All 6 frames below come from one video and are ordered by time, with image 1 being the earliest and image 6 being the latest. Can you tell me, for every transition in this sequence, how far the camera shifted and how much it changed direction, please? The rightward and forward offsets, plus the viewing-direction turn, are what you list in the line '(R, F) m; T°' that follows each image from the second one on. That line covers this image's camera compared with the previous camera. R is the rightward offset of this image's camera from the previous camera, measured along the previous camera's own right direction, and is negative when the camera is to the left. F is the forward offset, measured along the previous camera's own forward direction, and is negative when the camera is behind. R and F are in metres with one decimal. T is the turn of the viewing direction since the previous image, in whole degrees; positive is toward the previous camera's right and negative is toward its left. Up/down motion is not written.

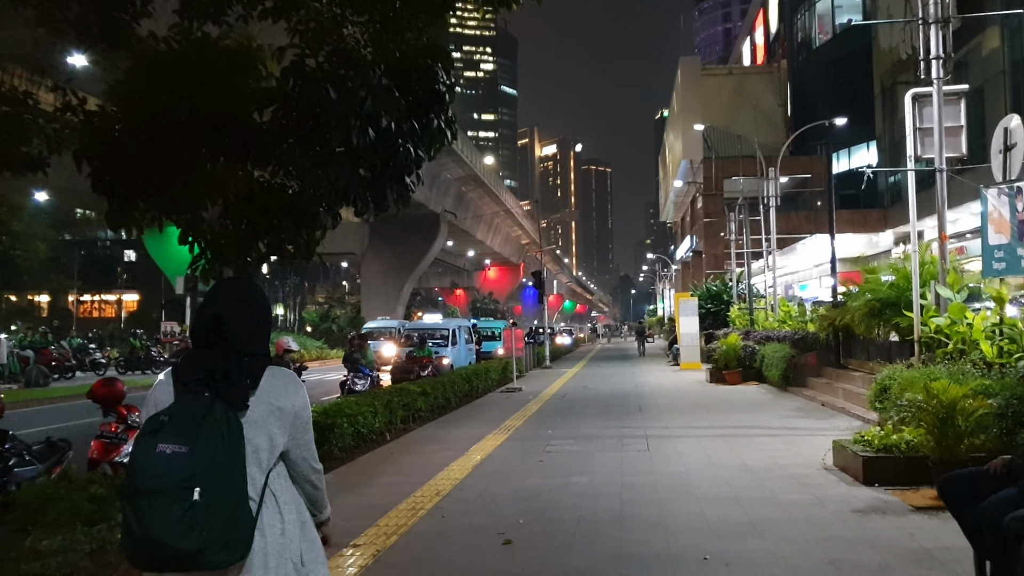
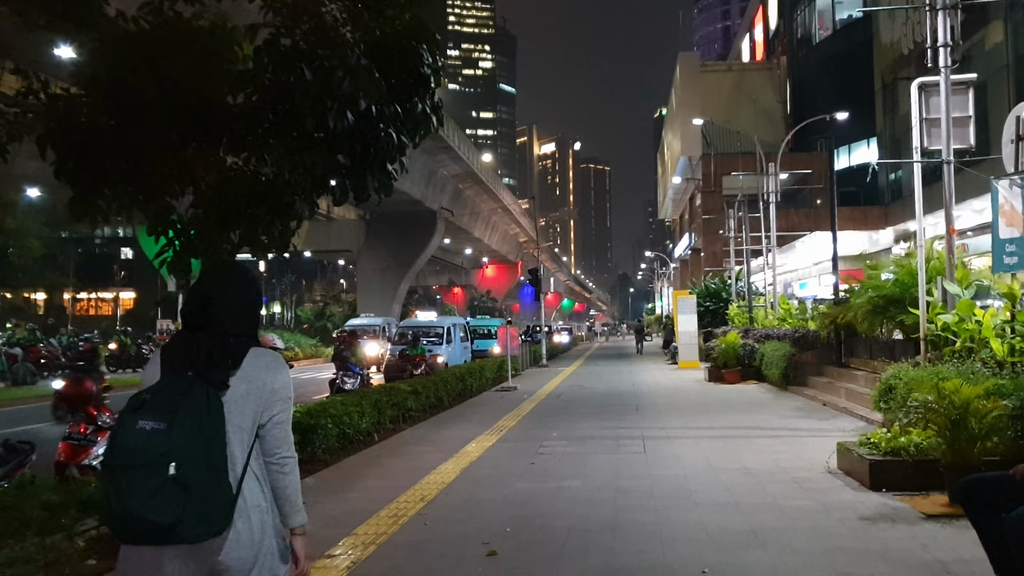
(+0.1, +0.4) m; 0°
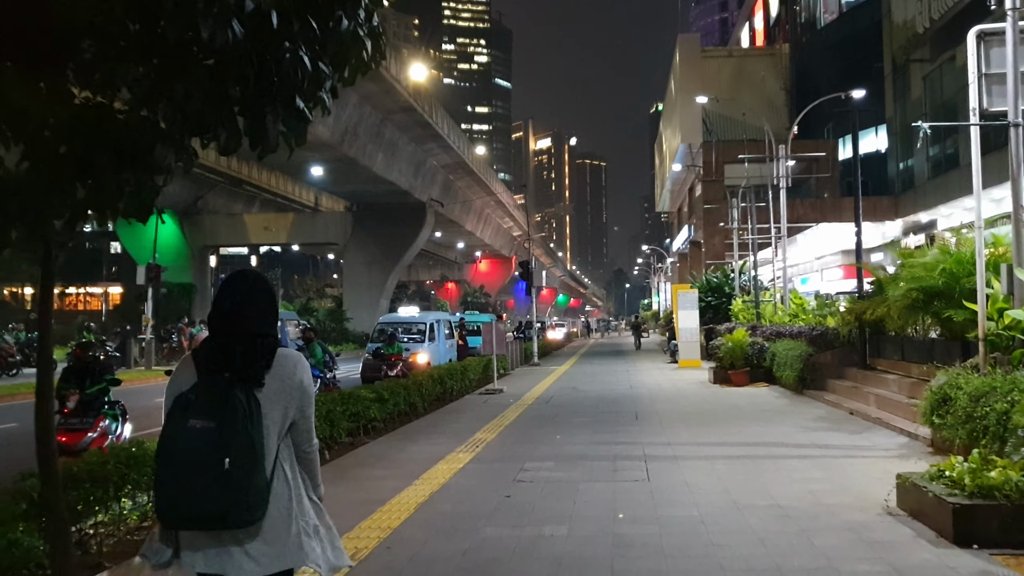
(+0.2, +1.9) m; 0°
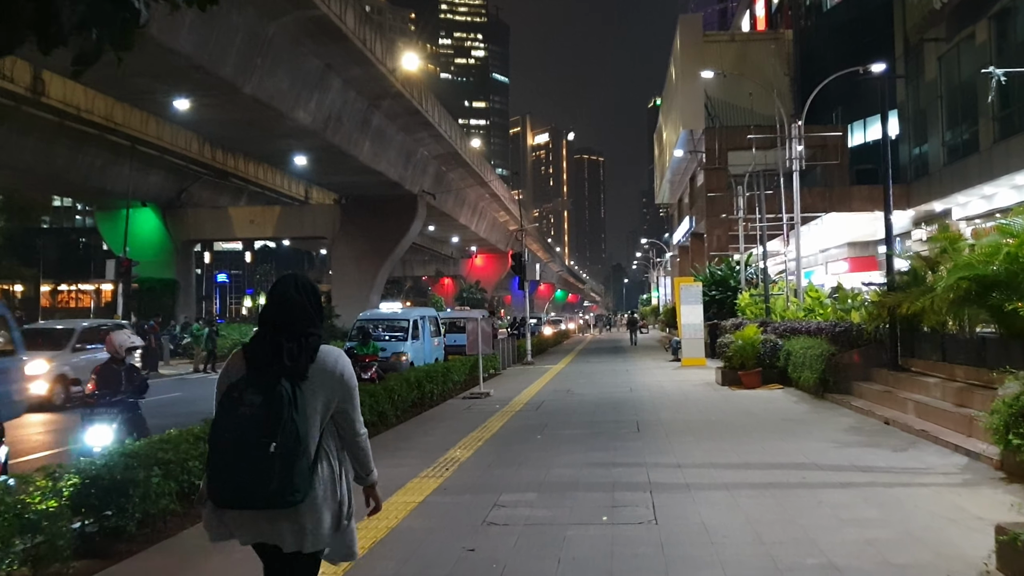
(+0.2, +1.8) m; 0°
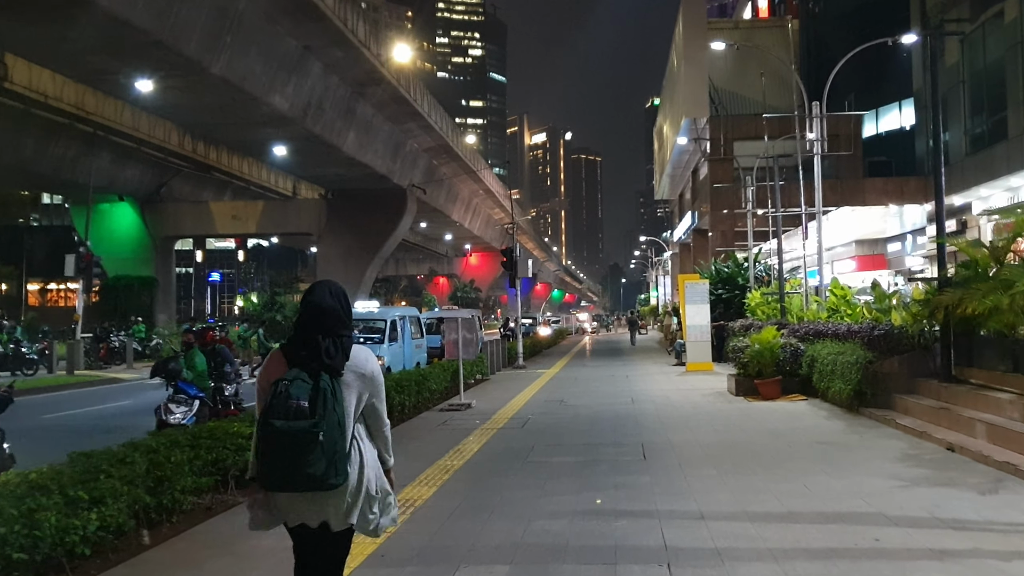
(+0.2, +2.1) m; 0°
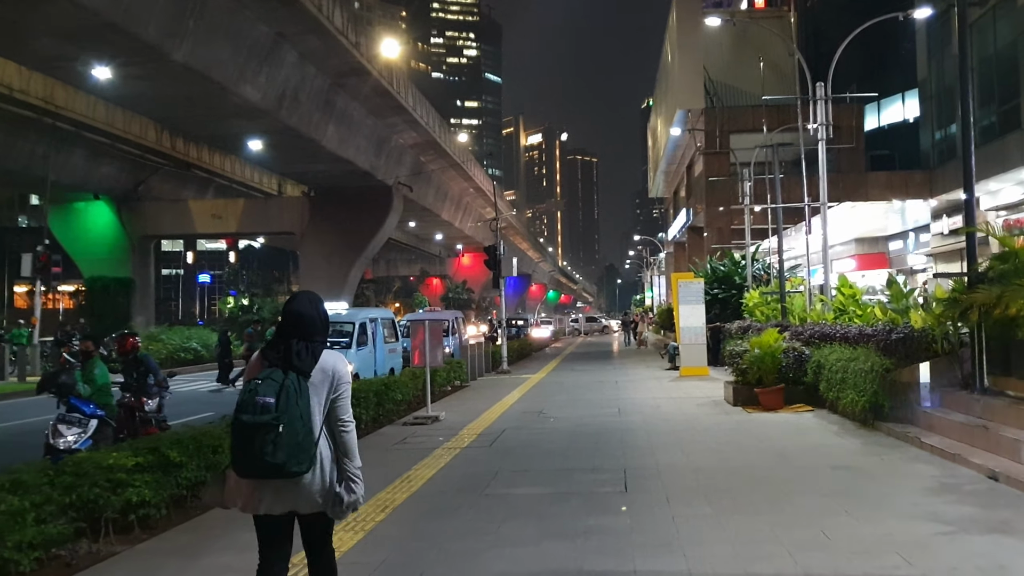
(+0.4, +1.5) m; 0°
